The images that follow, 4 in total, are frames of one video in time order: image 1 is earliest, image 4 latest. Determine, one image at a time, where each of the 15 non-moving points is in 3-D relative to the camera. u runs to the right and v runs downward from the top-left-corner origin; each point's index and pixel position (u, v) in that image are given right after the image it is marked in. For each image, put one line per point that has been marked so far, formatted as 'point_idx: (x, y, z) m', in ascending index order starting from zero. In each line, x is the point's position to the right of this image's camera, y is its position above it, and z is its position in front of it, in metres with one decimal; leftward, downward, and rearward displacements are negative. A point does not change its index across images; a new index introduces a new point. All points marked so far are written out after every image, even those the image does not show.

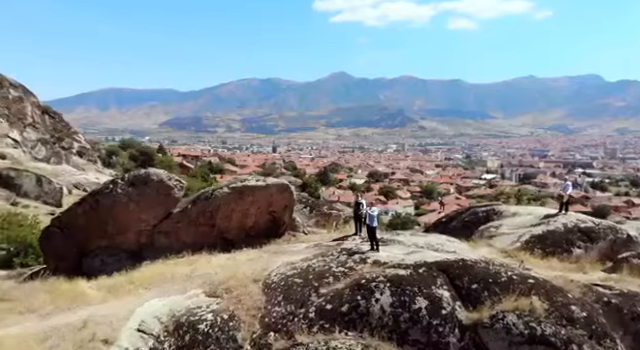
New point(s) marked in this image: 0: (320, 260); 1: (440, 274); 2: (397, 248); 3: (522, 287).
0: (0.0, -1.8, +11.1) m
1: (+2.2, -1.8, +9.4) m
2: (+1.8, -1.7, +12.1) m
3: (+3.5, -2.0, +9.0) m
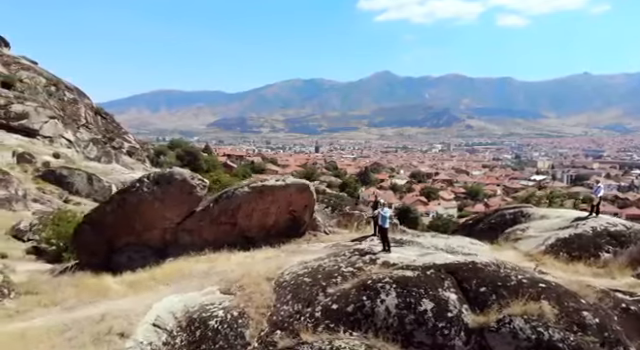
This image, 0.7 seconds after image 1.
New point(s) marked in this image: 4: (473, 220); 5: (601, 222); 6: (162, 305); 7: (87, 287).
0: (+0.3, -1.8, +11.1) m
1: (+2.3, -1.8, +9.2) m
2: (+2.1, -1.7, +12.0) m
3: (+3.6, -2.0, +8.7) m
4: (+5.8, -1.7, +19.5) m
5: (+8.4, -1.4, +15.3) m
6: (-3.4, -2.8, +11.0) m
7: (-5.9, -2.8, +12.9) m
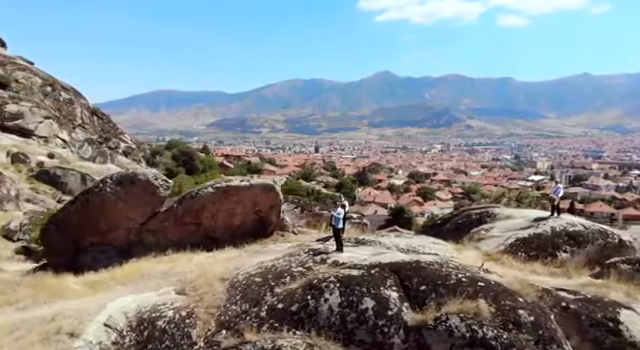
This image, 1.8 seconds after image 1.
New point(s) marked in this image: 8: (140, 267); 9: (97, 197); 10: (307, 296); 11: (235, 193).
0: (-0.8, -1.9, +11.2) m
1: (+1.3, -1.8, +9.4) m
2: (+1.1, -1.8, +12.1) m
3: (+2.6, -2.0, +8.9) m
4: (+4.7, -1.7, +19.7) m
5: (+7.3, -1.4, +15.5) m
6: (-4.4, -2.8, +11.0) m
7: (-6.9, -2.8, +12.9) m
8: (-4.9, -2.5, +13.8) m
9: (-6.7, -0.7, +15.4) m
10: (-0.2, -2.2, +9.2) m
11: (-2.6, -0.5, +15.6) m
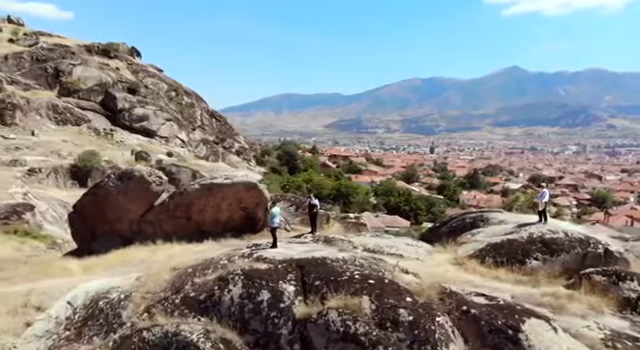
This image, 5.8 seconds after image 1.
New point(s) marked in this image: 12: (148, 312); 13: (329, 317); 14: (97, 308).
0: (-2.2, -1.8, +12.1) m
1: (-0.5, -1.9, +9.9) m
2: (-0.2, -1.8, +12.7) m
3: (+0.8, -2.1, +9.2) m
4: (+4.6, -1.8, +19.5) m
5: (+6.5, -1.6, +14.9) m
6: (-5.9, -2.7, +12.5) m
7: (-8.0, -2.7, +14.8) m
8: (-5.8, -2.4, +15.3) m
9: (-7.3, -0.5, +17.2) m
10: (-2.0, -2.2, +10.0) m
11: (-3.2, -0.5, +16.7) m
12: (-3.4, -2.8, +10.2) m
13: (+0.1, -2.4, +8.6) m
14: (-4.8, -2.9, +11.0) m
